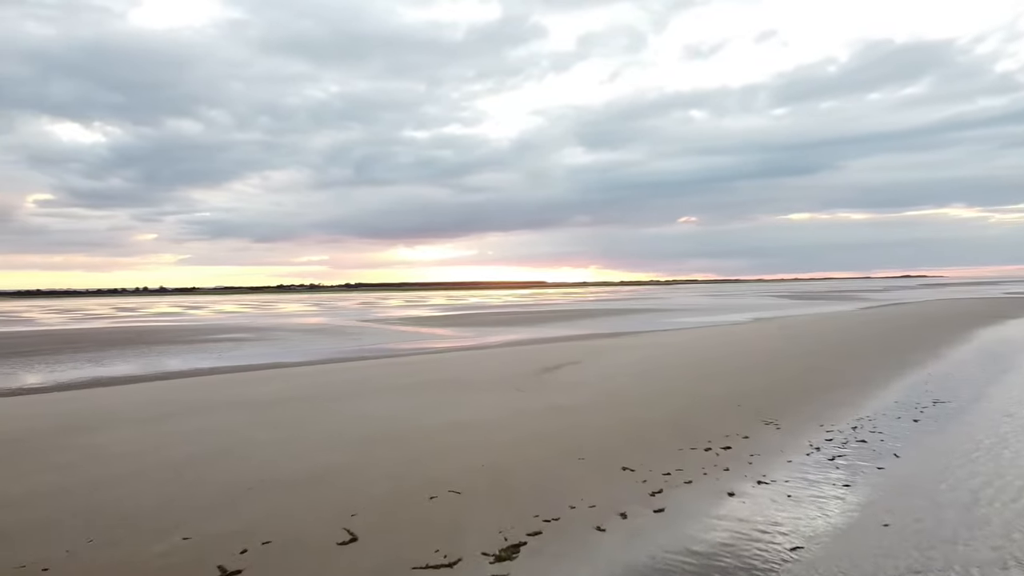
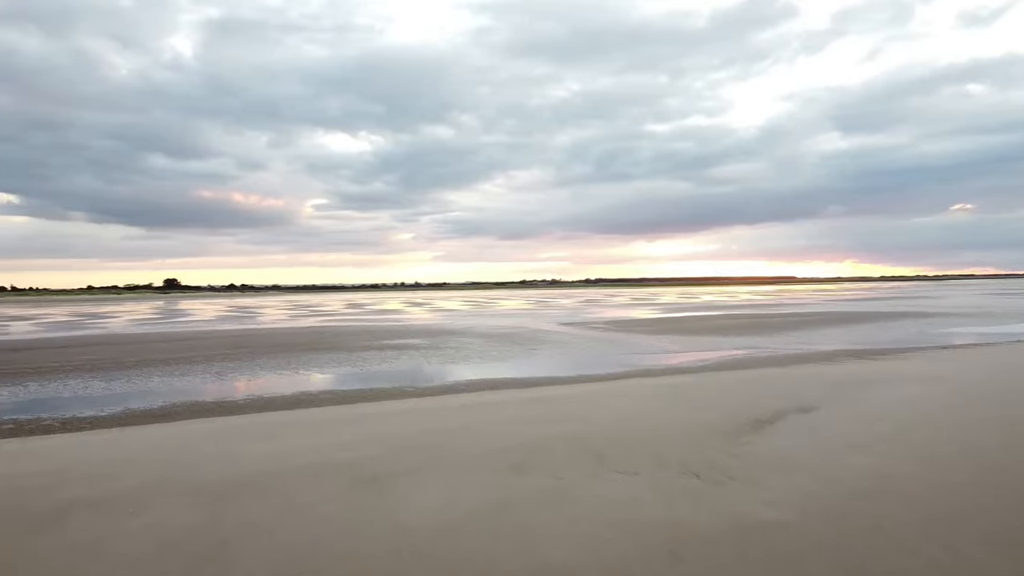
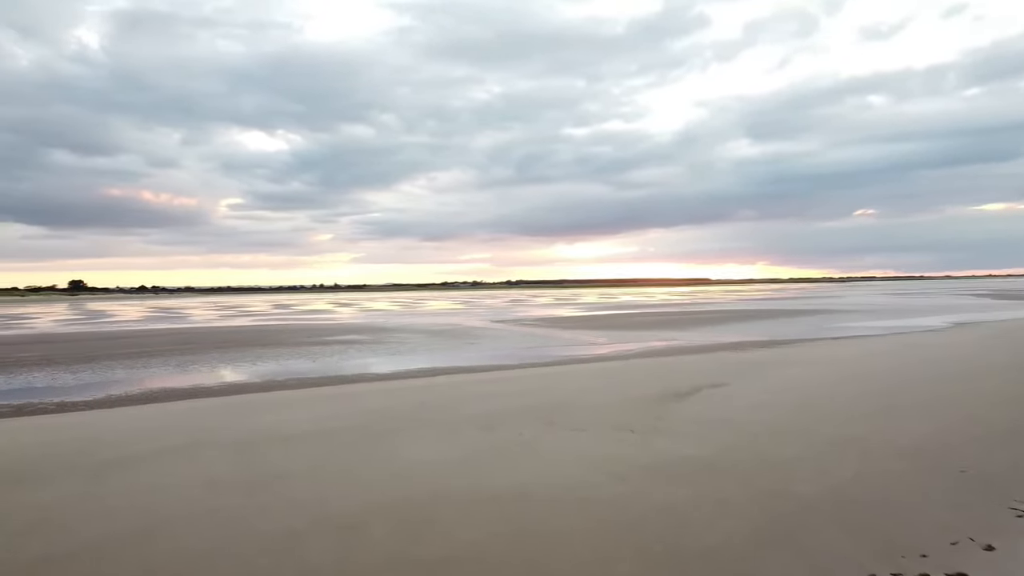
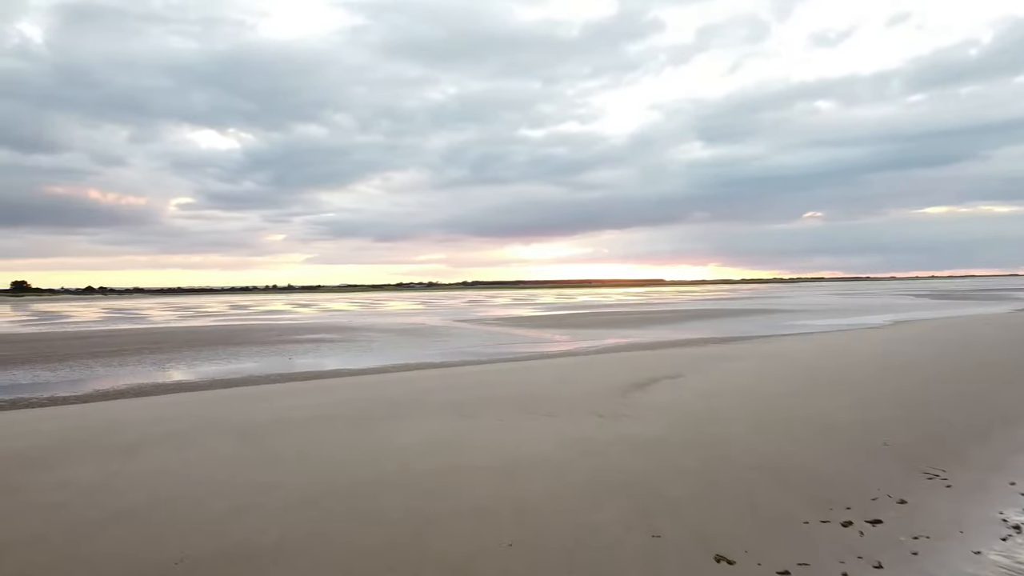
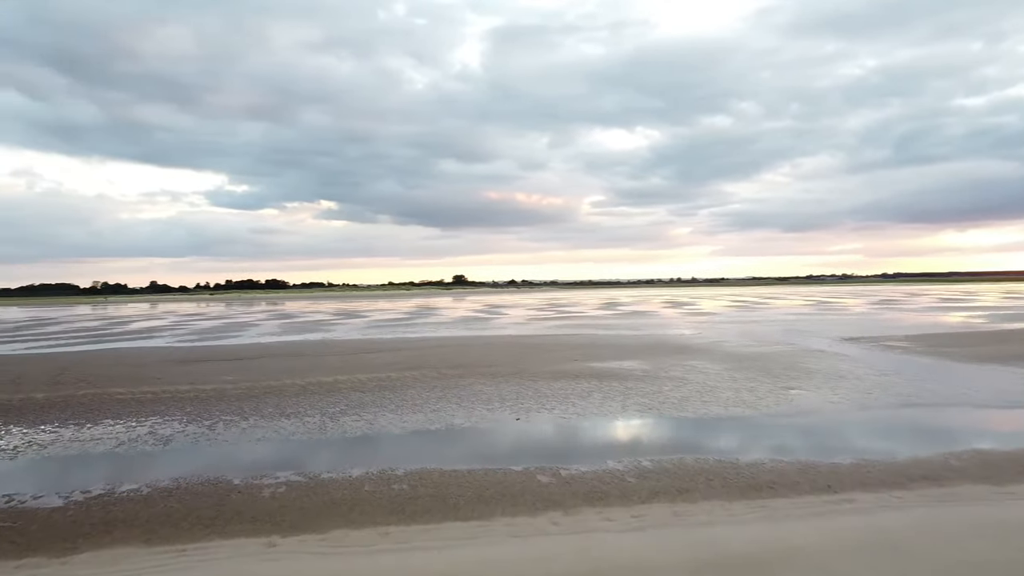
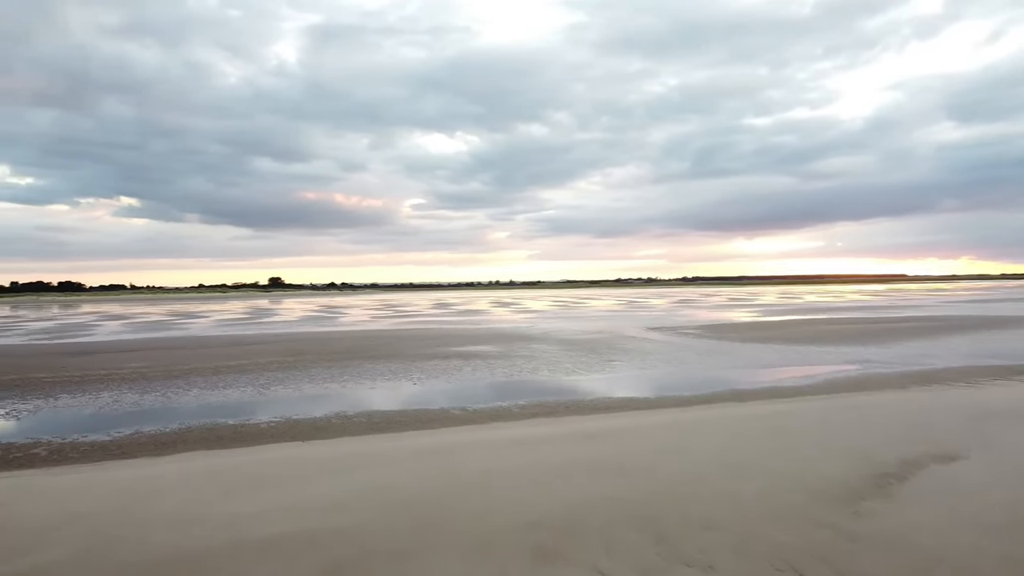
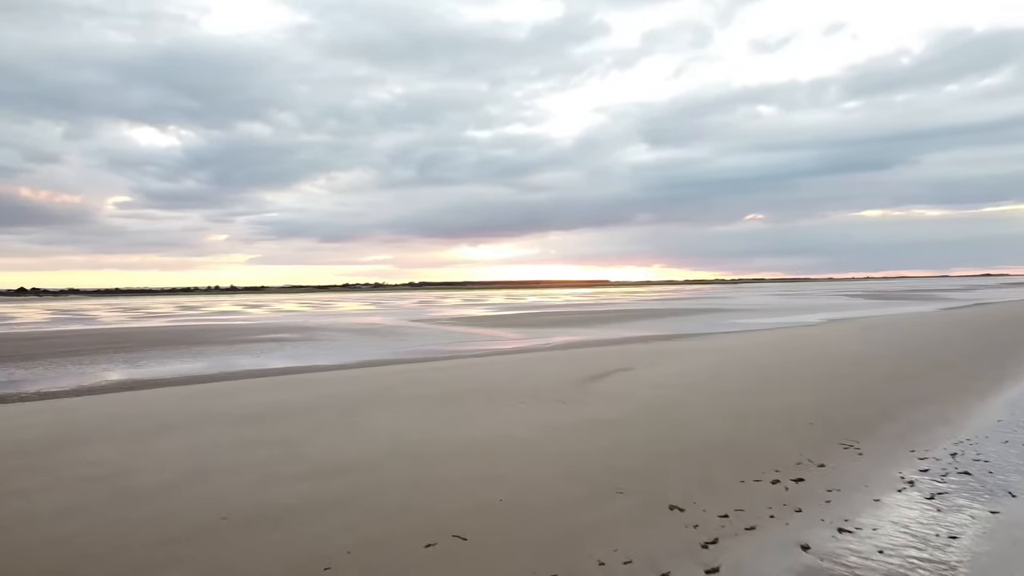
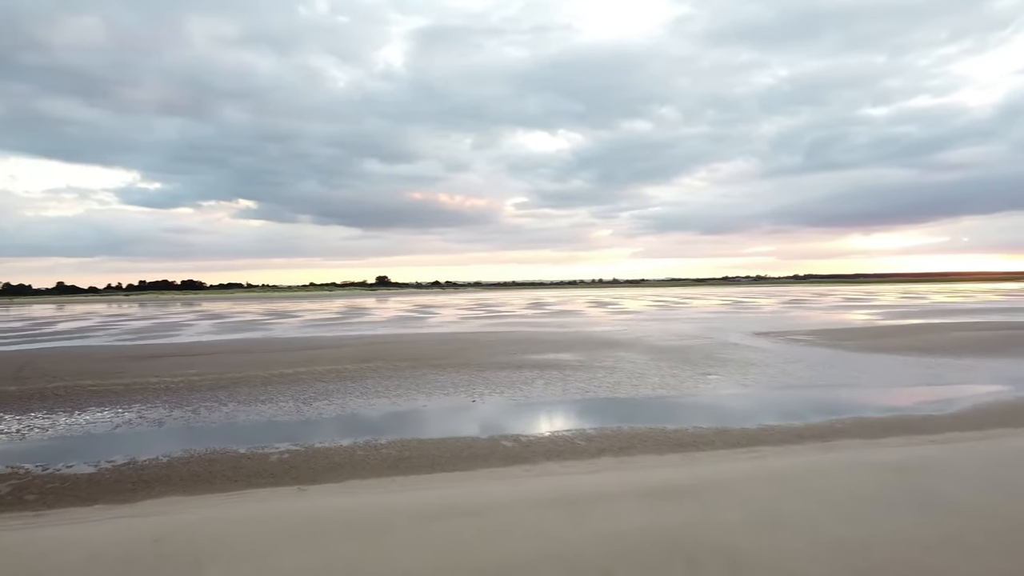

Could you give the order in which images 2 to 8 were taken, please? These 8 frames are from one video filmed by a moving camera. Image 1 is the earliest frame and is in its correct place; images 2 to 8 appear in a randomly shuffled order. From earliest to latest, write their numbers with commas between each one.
7, 4, 3, 2, 6, 8, 5
